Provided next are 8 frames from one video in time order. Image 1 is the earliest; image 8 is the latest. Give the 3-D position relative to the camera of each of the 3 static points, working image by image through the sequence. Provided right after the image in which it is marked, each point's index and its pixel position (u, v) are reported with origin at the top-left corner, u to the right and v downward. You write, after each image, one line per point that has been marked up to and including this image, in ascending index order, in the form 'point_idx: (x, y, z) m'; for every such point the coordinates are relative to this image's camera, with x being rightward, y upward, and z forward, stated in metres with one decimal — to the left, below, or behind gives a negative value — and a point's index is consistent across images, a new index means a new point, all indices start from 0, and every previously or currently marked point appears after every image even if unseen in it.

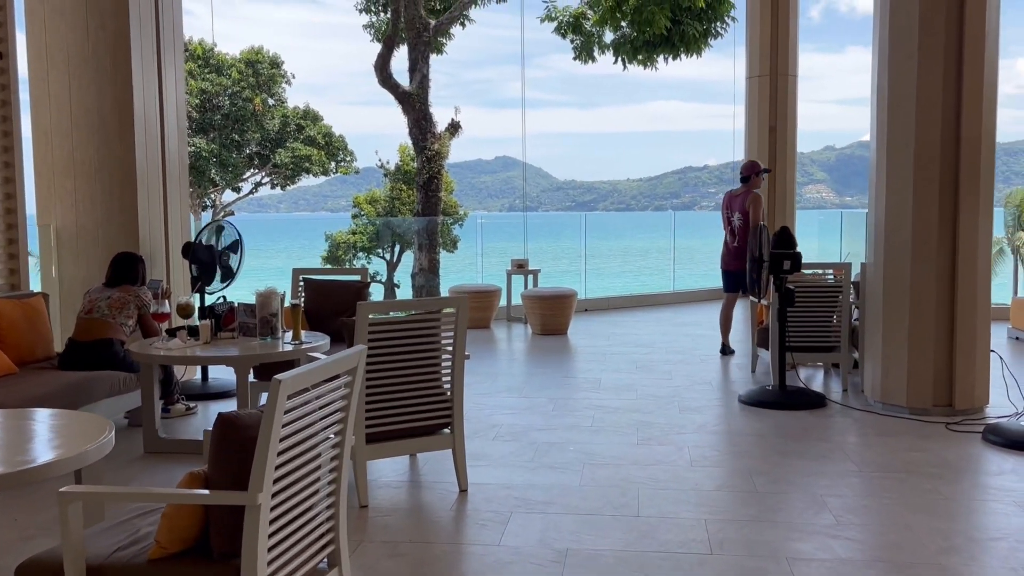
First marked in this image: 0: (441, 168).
0: (-0.8, +1.5, +11.2) m
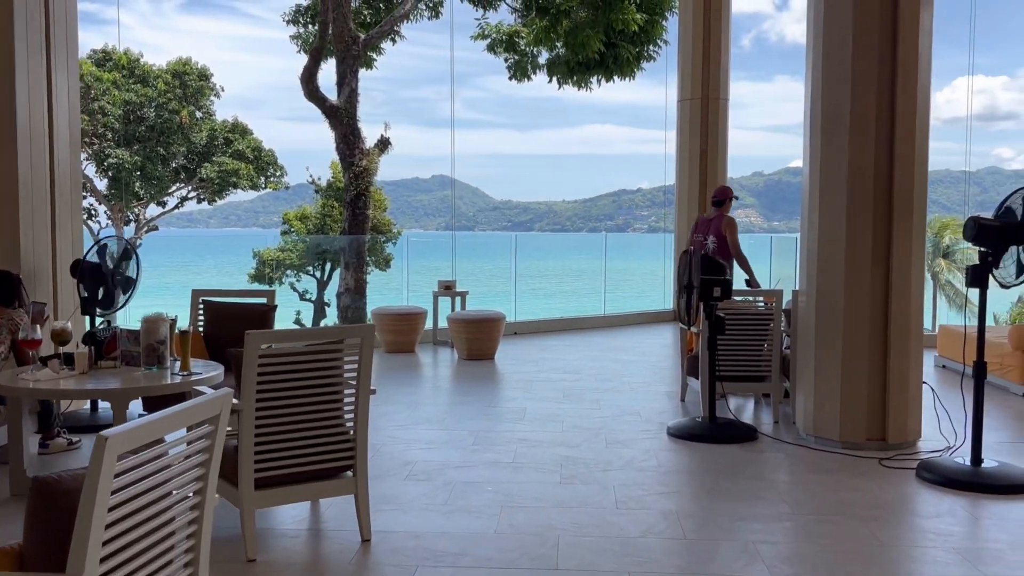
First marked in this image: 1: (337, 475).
0: (-1.7, +1.2, +10.9) m
1: (-0.6, -0.7, +3.2) m
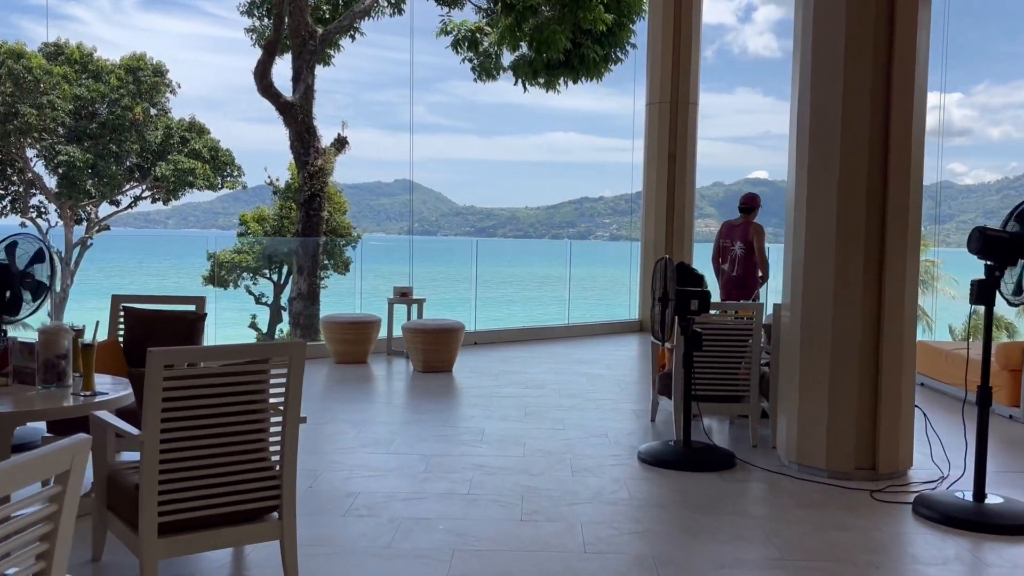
0: (-2.1, +1.2, +10.4) m
1: (-0.8, -0.7, +2.7) m
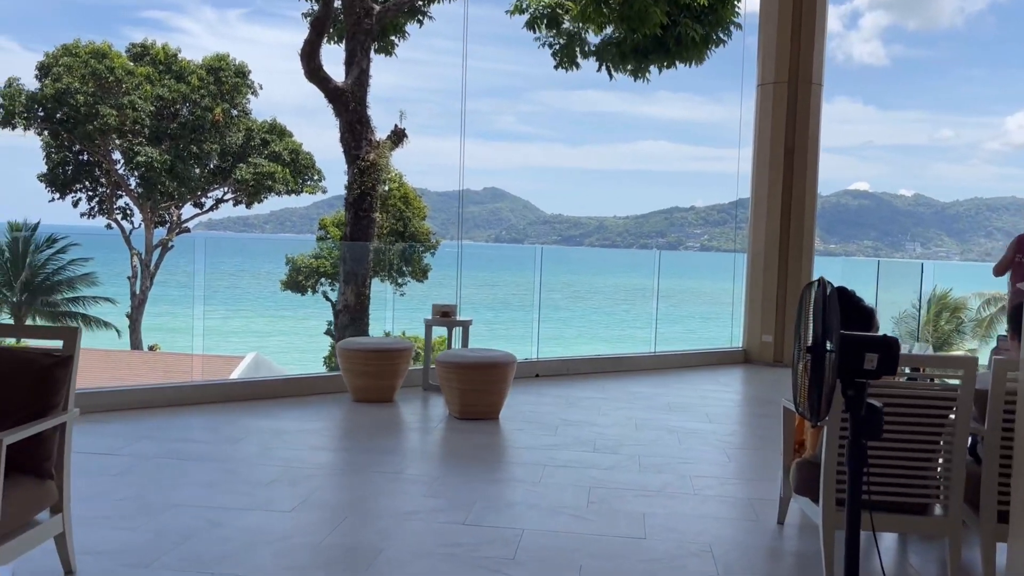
0: (-1.3, +1.0, +8.9) m
1: (-0.8, -0.8, +1.1) m
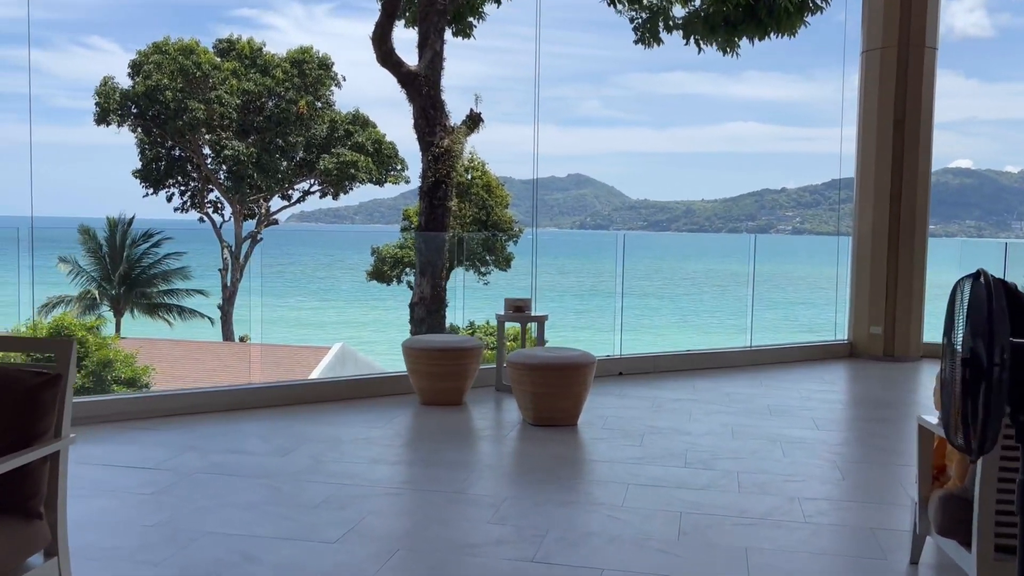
0: (-0.6, +1.1, +8.5) m
1: (-0.7, -0.8, +0.7) m
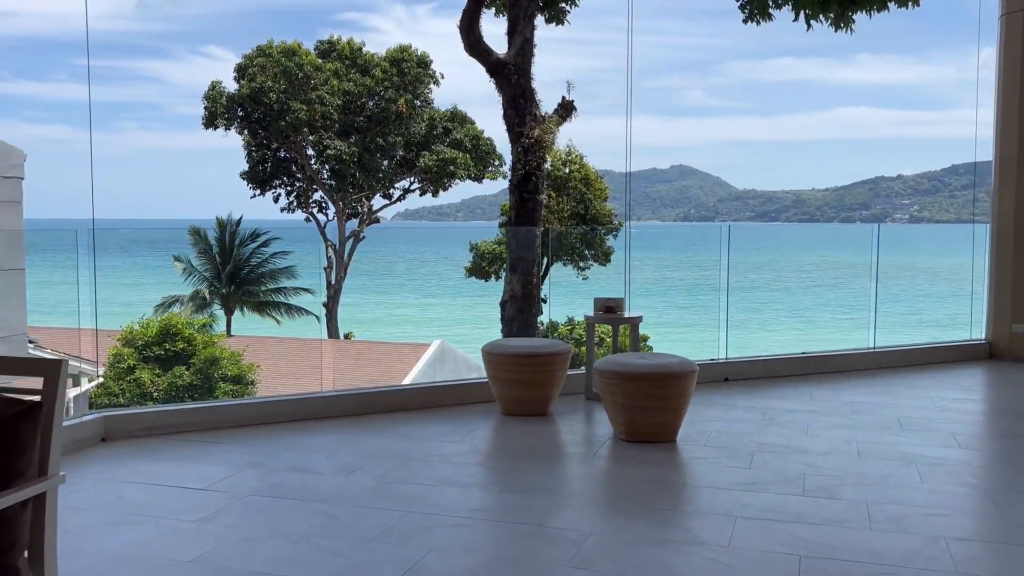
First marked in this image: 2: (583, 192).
0: (+0.3, +1.1, +8.0) m
1: (-0.8, -0.8, +0.3) m
2: (+1.0, +1.3, +11.9) m
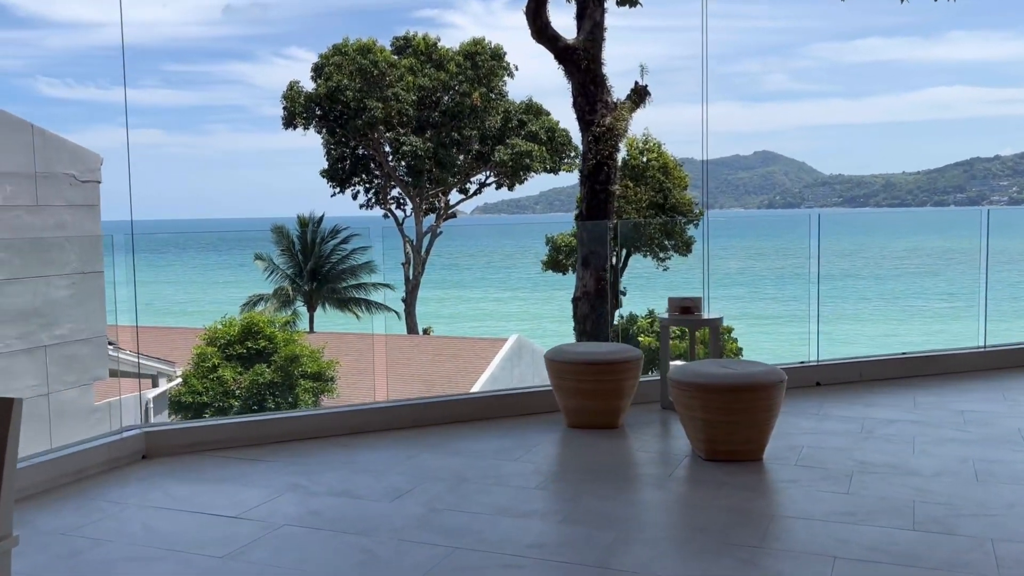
0: (+0.9, +1.2, +7.6) m
1: (-0.8, -0.9, 0.0) m
2: (+1.9, +1.4, +11.4) m
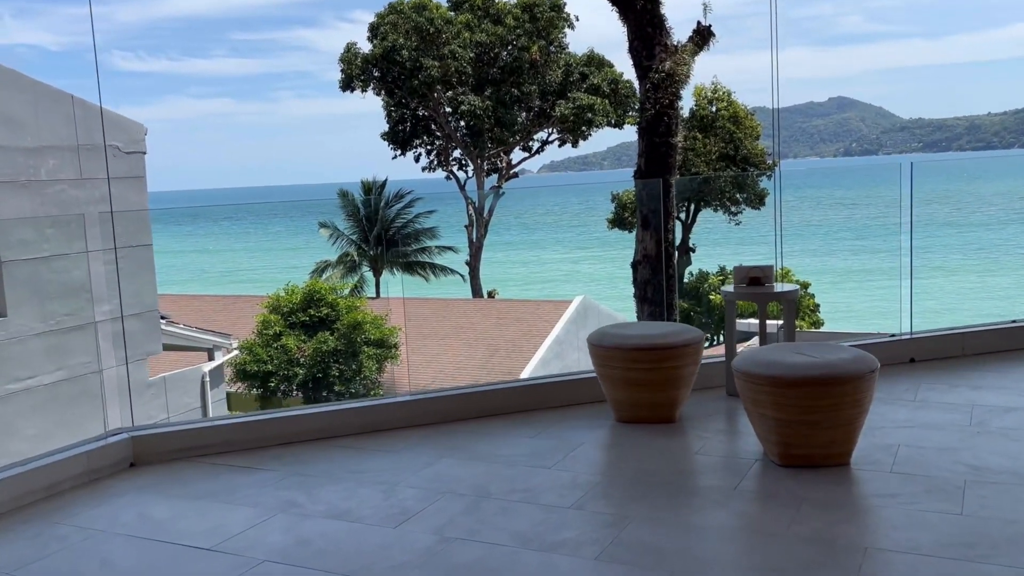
0: (+1.2, +1.5, +6.8) m
1: (-1.0, -1.0, -0.5) m
2: (+2.6, +1.9, +10.5) m
